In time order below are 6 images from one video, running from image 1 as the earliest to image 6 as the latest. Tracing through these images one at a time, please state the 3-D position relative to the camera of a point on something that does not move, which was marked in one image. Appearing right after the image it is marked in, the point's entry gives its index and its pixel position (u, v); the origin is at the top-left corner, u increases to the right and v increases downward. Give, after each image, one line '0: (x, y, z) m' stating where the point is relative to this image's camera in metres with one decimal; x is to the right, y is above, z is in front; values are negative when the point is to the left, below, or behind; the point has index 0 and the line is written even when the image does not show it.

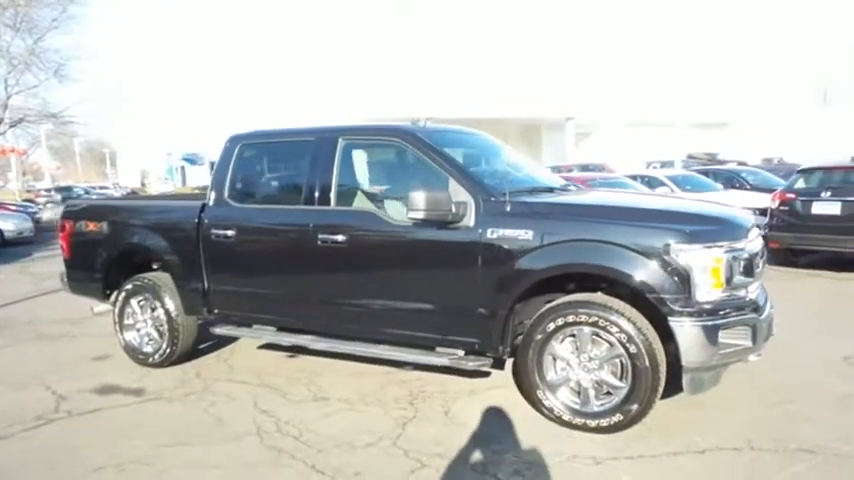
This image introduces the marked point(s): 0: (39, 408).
0: (-2.8, -1.2, +4.8) m
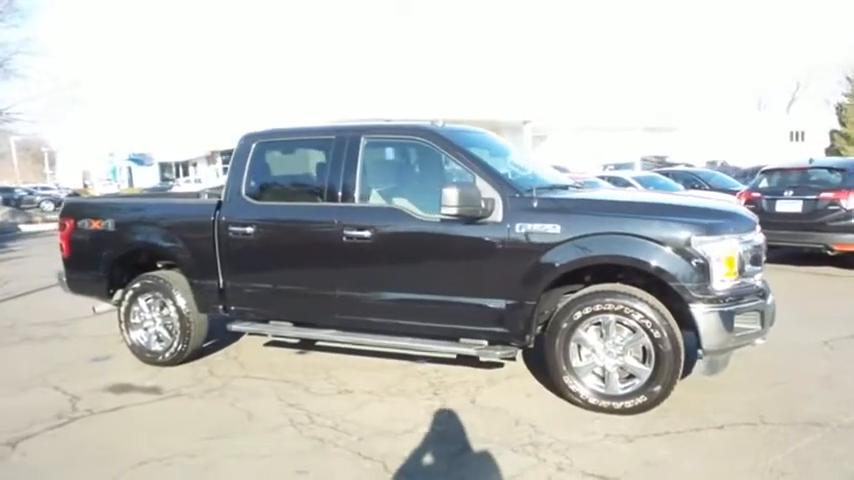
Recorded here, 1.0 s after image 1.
0: (-2.7, -1.2, +4.7) m
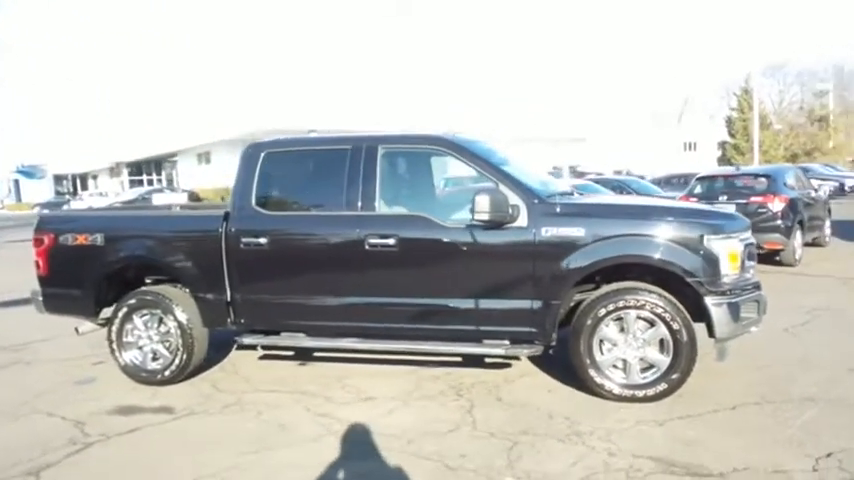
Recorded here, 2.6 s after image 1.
0: (-2.5, -1.3, +4.5) m
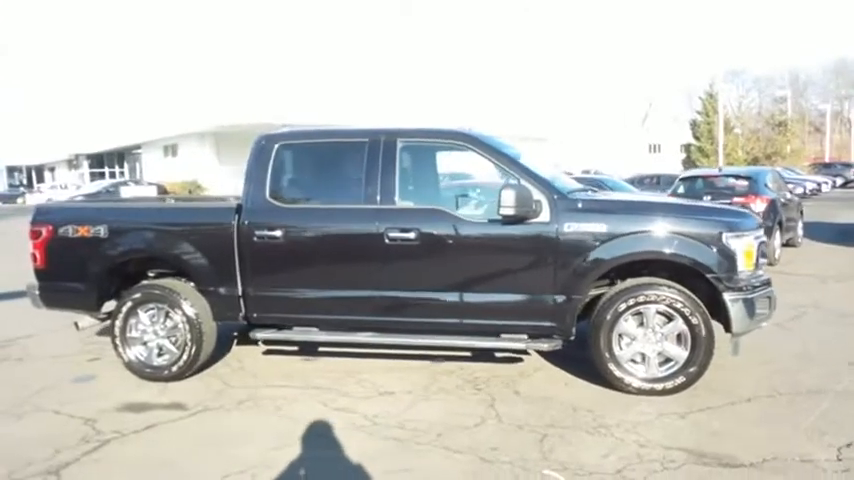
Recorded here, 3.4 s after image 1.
0: (-2.3, -1.3, +4.3) m
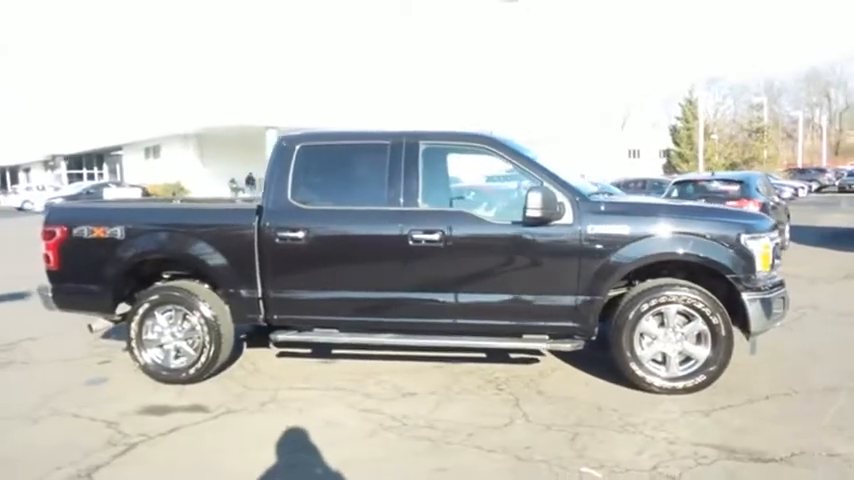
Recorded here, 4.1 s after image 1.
0: (-2.1, -1.3, +4.3) m
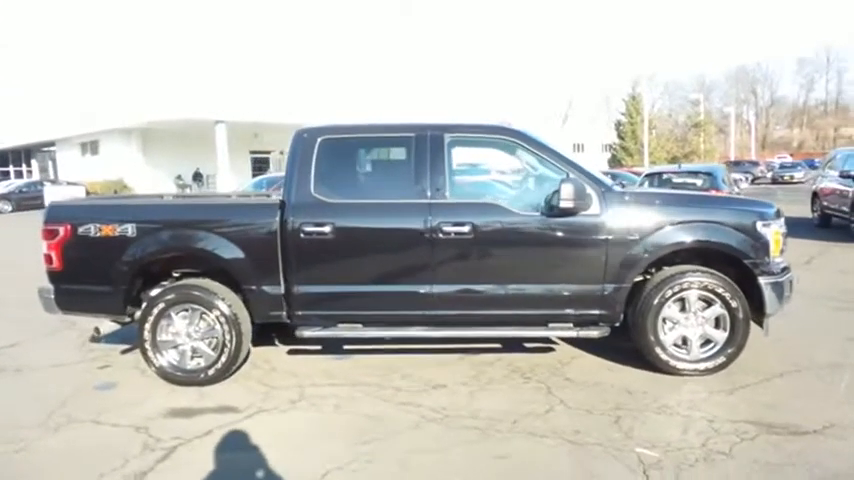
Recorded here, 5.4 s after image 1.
0: (-1.9, -1.2, +4.1) m
